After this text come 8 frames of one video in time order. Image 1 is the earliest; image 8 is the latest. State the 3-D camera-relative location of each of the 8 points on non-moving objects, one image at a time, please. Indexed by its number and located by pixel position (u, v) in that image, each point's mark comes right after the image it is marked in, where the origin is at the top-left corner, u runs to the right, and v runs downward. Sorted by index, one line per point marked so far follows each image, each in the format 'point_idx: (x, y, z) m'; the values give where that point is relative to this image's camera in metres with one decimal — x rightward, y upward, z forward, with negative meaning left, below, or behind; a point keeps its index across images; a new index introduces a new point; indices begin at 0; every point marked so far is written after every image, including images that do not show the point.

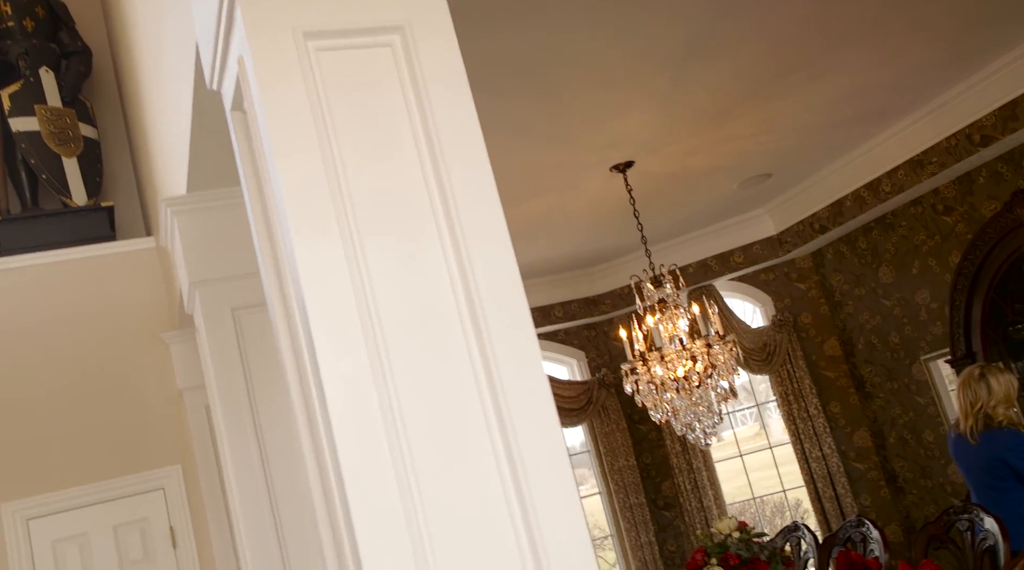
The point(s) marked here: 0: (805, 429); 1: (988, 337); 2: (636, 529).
0: (+2.2, -1.1, +6.5) m
1: (+2.6, -0.3, +4.6) m
2: (+1.0, -2.0, +6.9) m
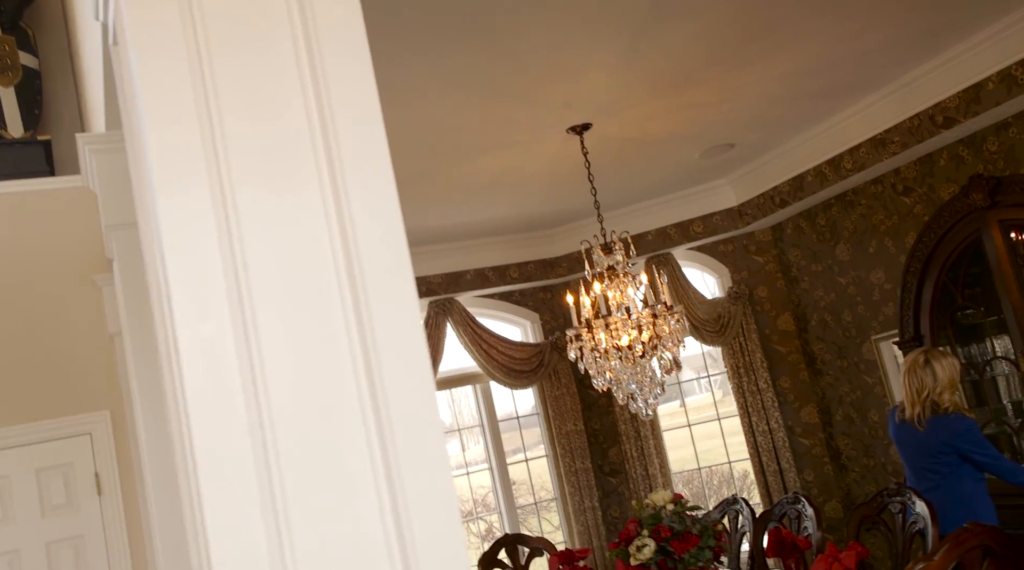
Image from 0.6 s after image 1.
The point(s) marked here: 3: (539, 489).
0: (+1.9, -0.9, +6.5) m
1: (+2.3, -0.2, +4.6) m
2: (+0.5, -1.7, +6.9) m
3: (+0.2, -1.7, +7.1) m
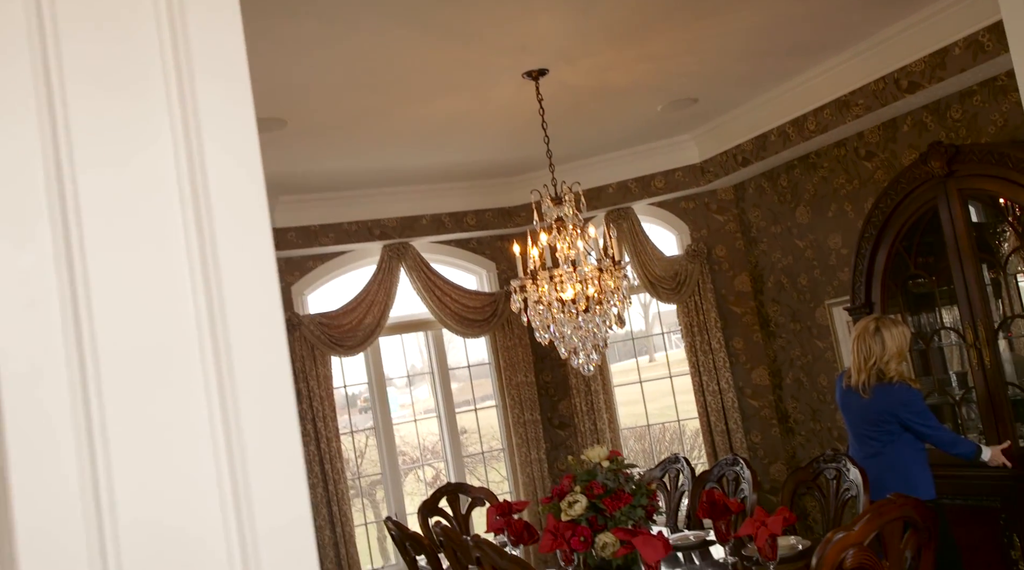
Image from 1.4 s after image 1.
0: (+1.5, -0.6, +6.5) m
1: (+2.0, 0.0, +4.6) m
2: (+0.1, -1.3, +6.8) m
3: (-0.2, -1.3, +7.1) m
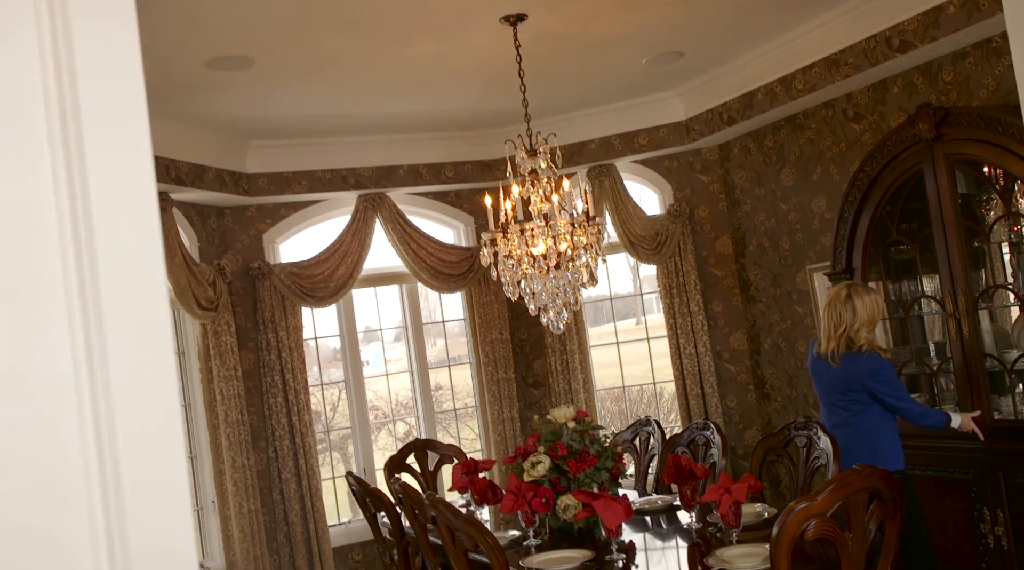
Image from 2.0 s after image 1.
0: (+1.3, -0.3, +6.4) m
1: (+1.9, +0.2, +4.4) m
2: (-0.1, -0.9, +6.8) m
3: (-0.4, -0.9, +7.0) m
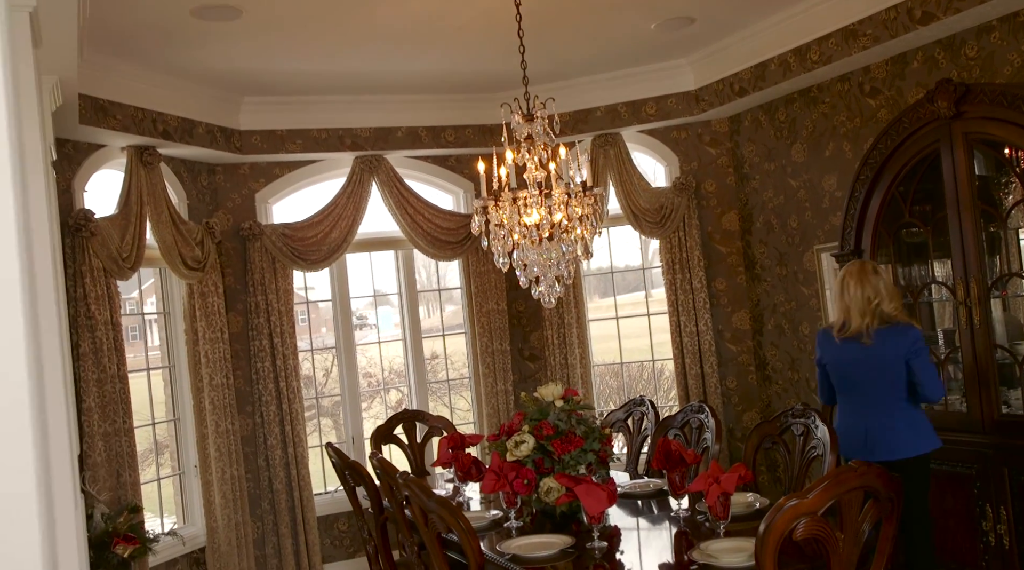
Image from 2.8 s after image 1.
0: (+1.3, -0.1, +6.3) m
1: (+1.8, +0.2, +4.3) m
2: (-0.1, -0.7, +6.6) m
3: (-0.5, -0.7, +6.8) m
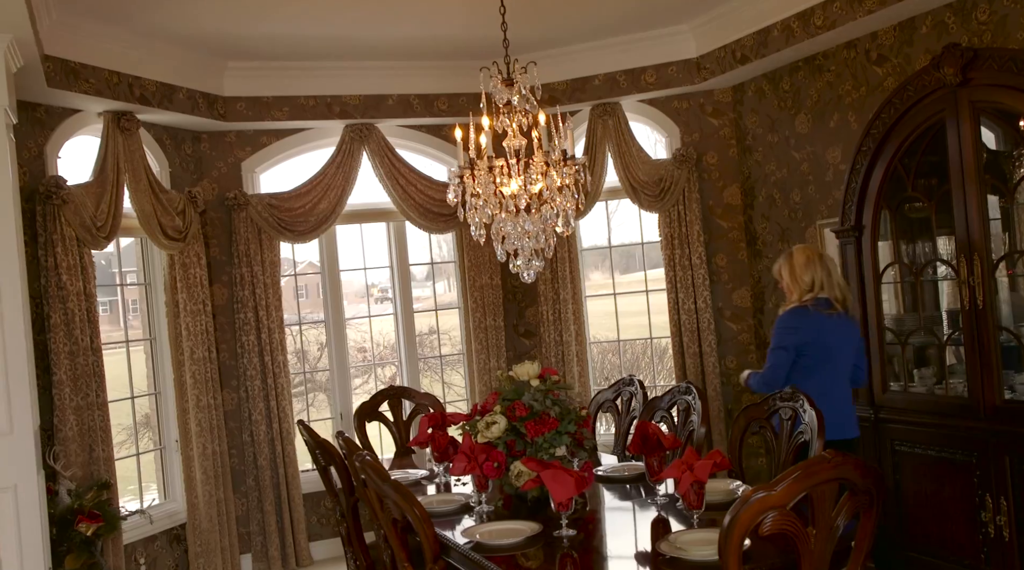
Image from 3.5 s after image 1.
0: (+1.2, +0.1, +6.1) m
1: (+1.8, +0.3, +4.0) m
2: (-0.2, -0.5, +6.5) m
3: (-0.5, -0.4, +6.7) m
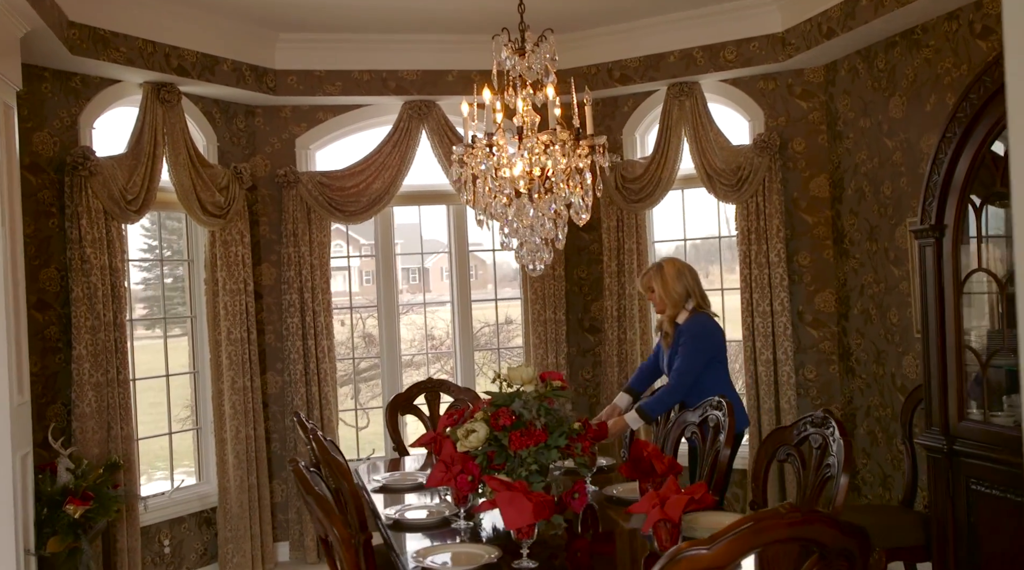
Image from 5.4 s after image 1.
0: (+1.6, +0.1, +5.5) m
1: (+1.8, +0.3, +3.4) m
2: (+0.2, -0.4, +6.1) m
3: (-0.1, -0.4, +6.4) m
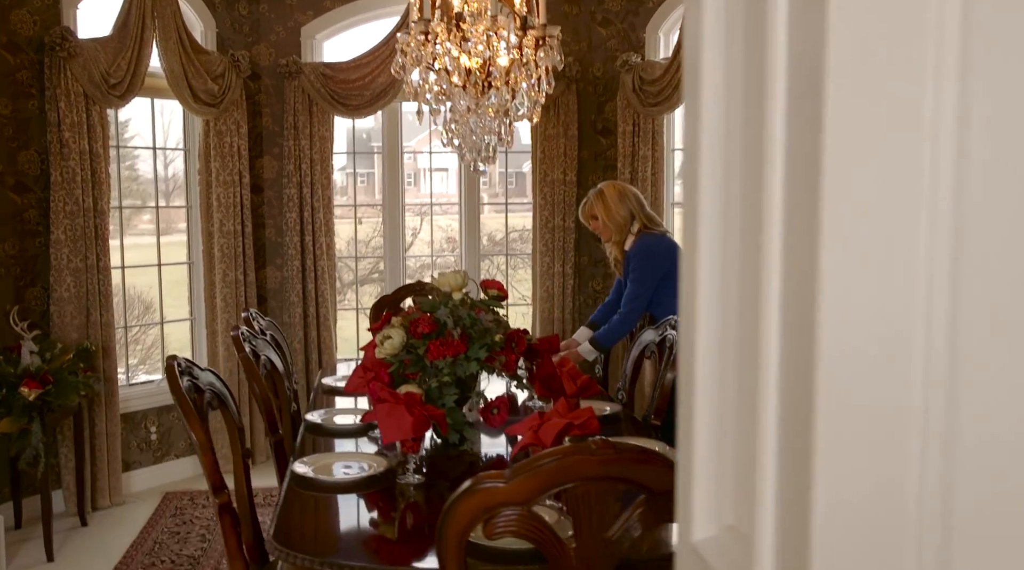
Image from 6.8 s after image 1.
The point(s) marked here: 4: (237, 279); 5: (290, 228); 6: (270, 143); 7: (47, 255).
0: (+1.6, +0.6, +5.1) m
1: (+1.6, +0.6, +3.0) m
2: (+0.3, +0.2, +5.9) m
3: (0.0, +0.3, +6.2) m
4: (-1.7, 0.0, +5.2) m
5: (-1.4, +0.4, +5.5) m
6: (-1.6, +0.9, +5.6) m
7: (-2.3, +0.1, +4.3) m
